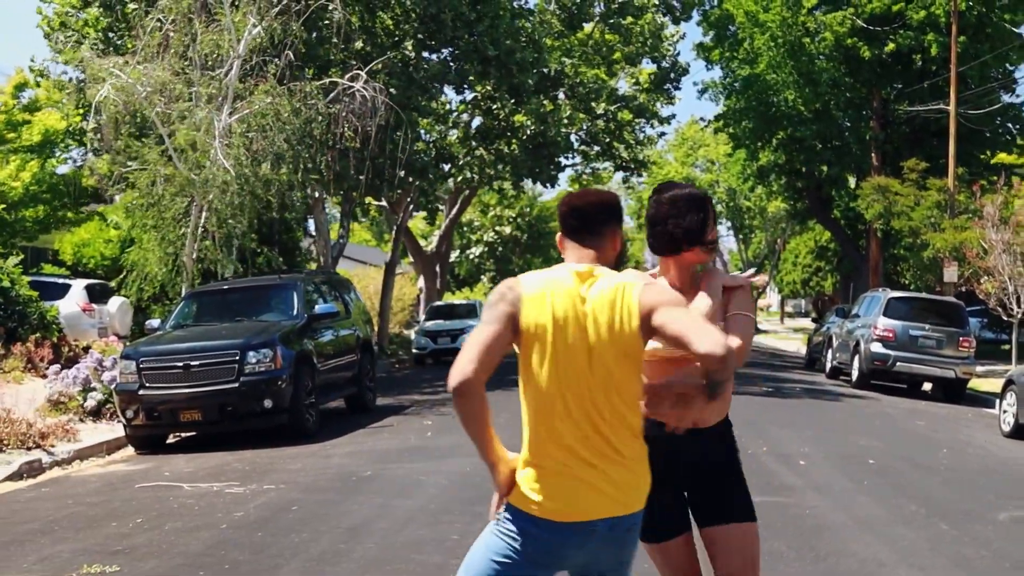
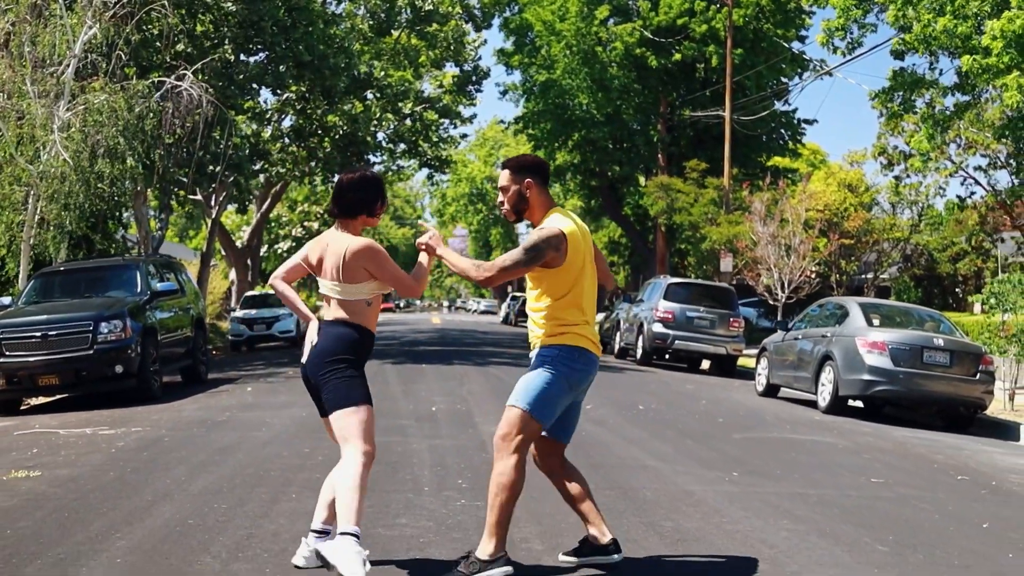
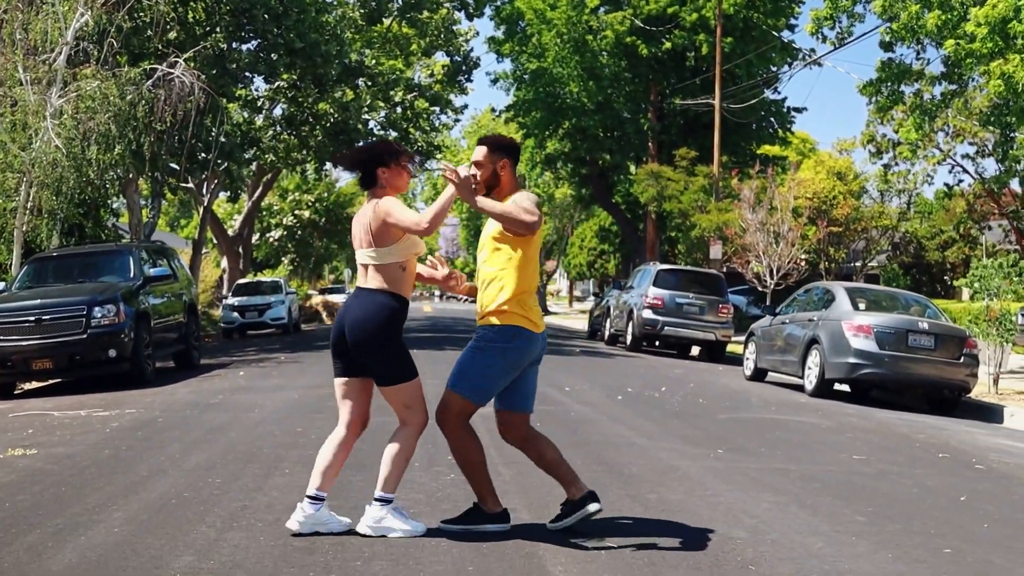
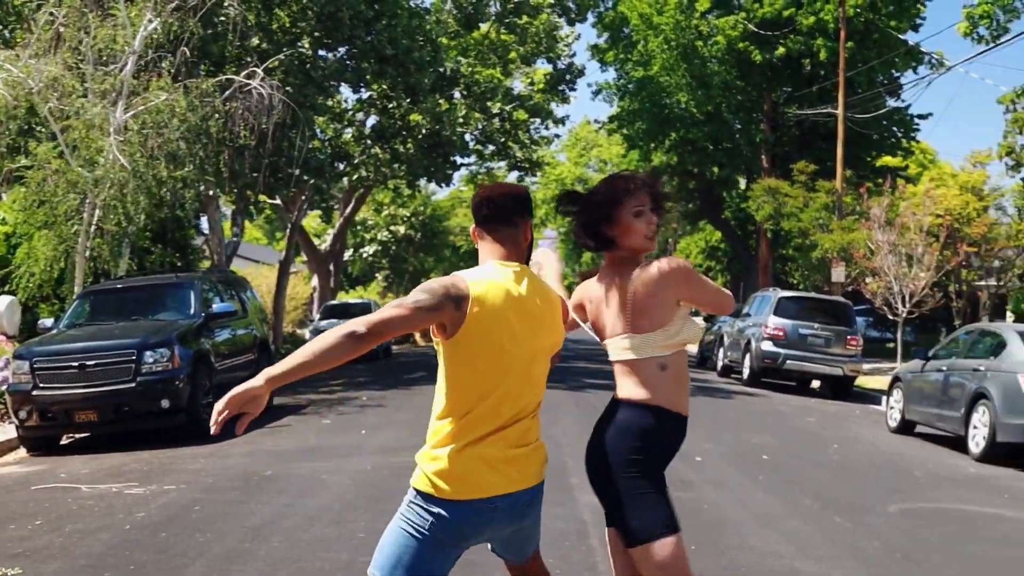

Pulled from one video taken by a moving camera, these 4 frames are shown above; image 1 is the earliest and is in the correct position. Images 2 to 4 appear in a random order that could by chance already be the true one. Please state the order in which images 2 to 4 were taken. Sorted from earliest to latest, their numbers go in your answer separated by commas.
4, 2, 3
